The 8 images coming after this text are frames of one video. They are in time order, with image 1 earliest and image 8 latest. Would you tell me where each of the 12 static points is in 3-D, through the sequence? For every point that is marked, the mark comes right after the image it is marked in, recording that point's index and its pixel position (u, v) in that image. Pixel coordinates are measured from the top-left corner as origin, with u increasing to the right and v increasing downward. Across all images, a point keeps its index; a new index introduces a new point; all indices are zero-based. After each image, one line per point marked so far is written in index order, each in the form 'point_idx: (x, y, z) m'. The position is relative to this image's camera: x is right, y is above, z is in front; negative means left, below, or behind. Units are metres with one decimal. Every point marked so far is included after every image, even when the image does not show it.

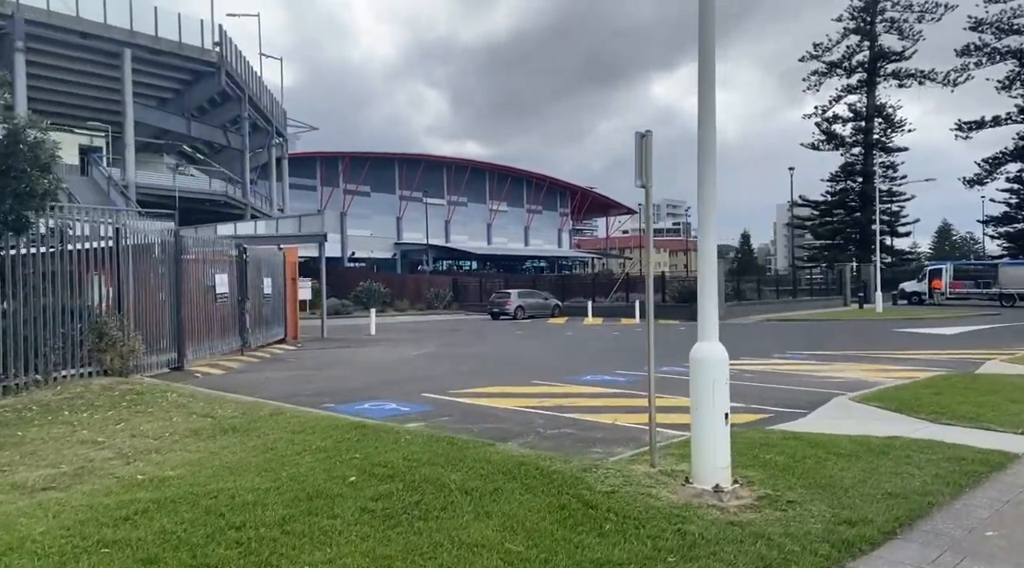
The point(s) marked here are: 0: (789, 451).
0: (+2.3, -1.4, +6.4) m
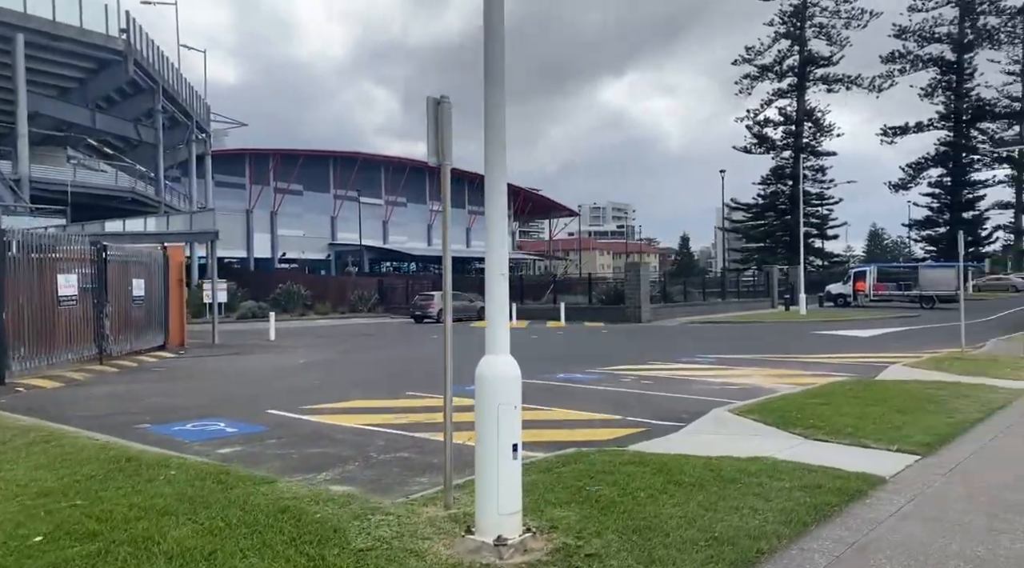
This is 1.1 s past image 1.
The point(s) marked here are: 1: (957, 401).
0: (+0.8, -1.5, +5.5) m
1: (+6.1, -1.6, +10.2) m
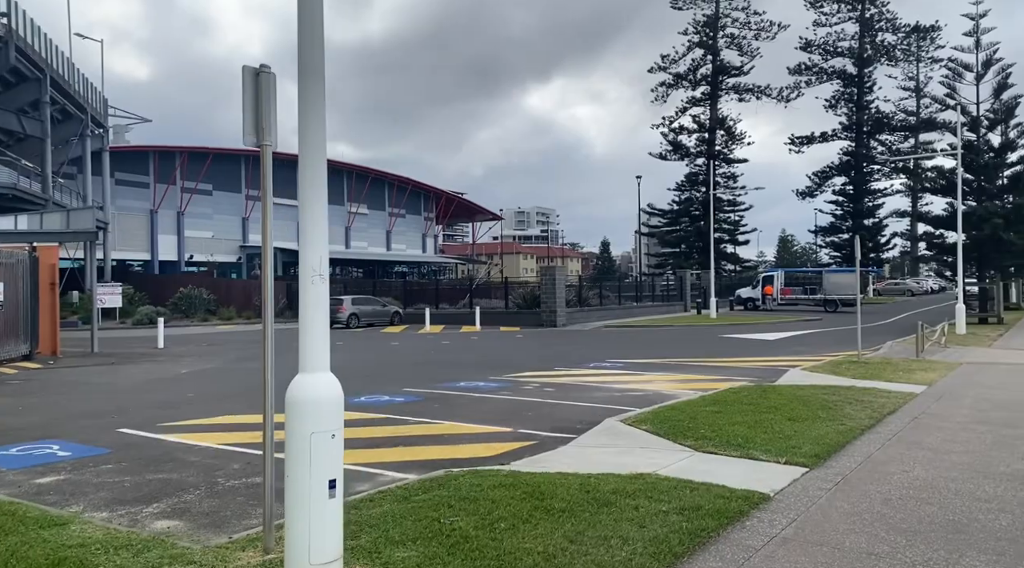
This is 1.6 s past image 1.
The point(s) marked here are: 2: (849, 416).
0: (-0.2, -1.5, +4.9) m
1: (+4.6, -1.7, +10.2) m
2: (+4.3, -1.7, +9.5) m
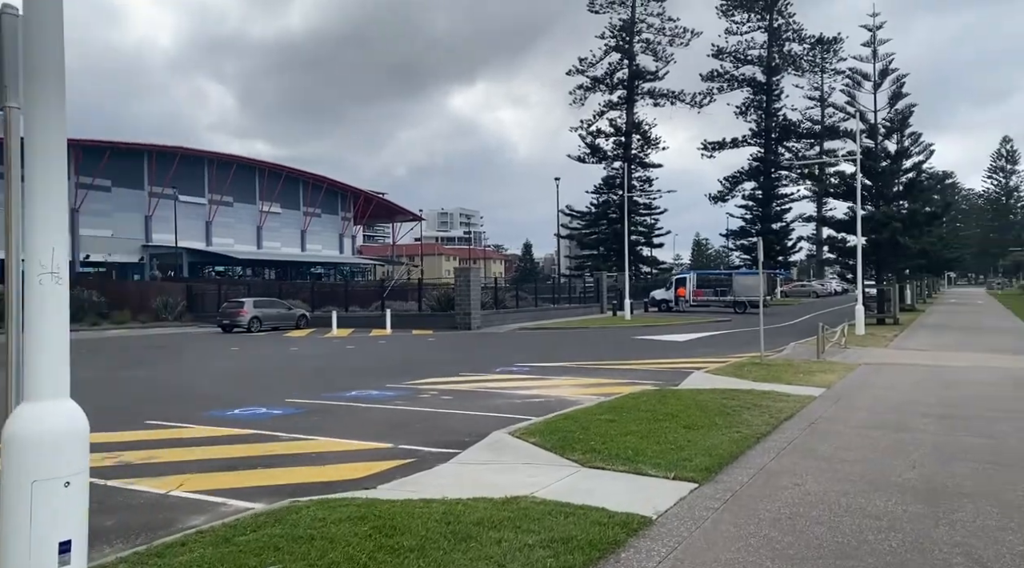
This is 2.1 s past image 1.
0: (-1.1, -1.5, +4.2) m
1: (+3.1, -1.7, +9.9) m
2: (+2.9, -1.7, +9.2) m
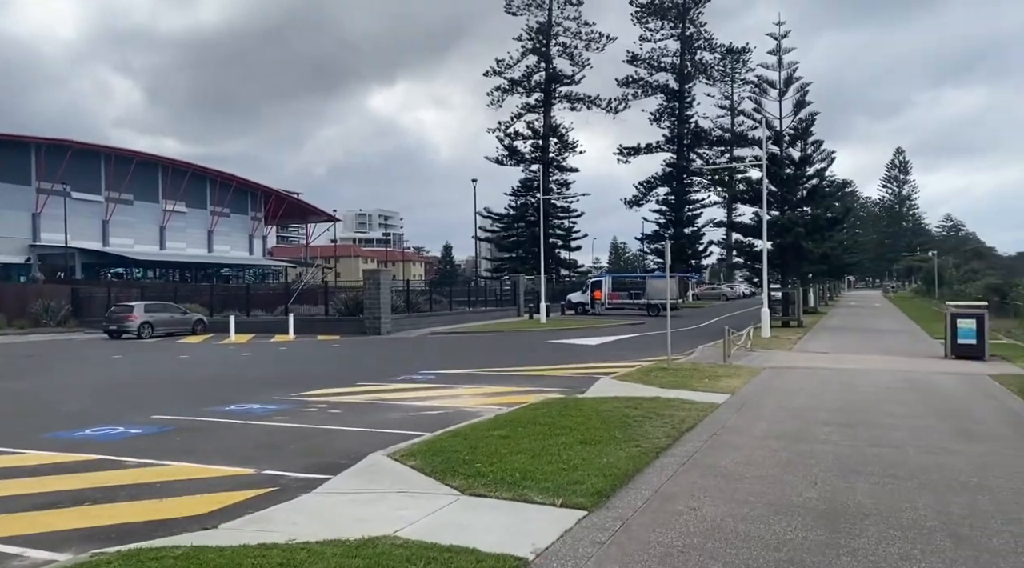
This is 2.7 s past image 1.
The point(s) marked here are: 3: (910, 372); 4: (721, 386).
0: (-1.9, -1.5, +3.3) m
1: (+1.7, -1.8, +9.4) m
2: (+1.6, -1.8, +8.7) m
3: (+9.1, -2.0, +17.0) m
4: (+3.9, -1.9, +14.1) m
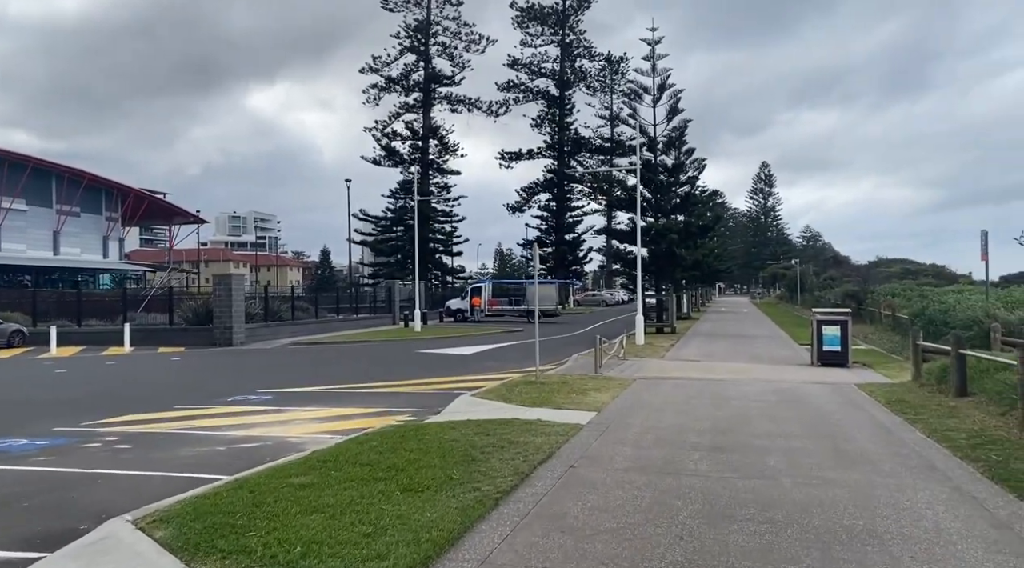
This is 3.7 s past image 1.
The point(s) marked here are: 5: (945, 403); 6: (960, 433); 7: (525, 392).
0: (-2.8, -1.6, +1.4) m
1: (-0.2, -1.8, +7.9) m
2: (-0.2, -1.8, +7.2) m
3: (+5.9, -2.2, +16.6) m
4: (+1.3, -2.0, +13.0) m
5: (+6.8, -1.9, +11.8) m
6: (+5.7, -1.9, +9.5) m
7: (+0.3, -2.0, +13.5) m
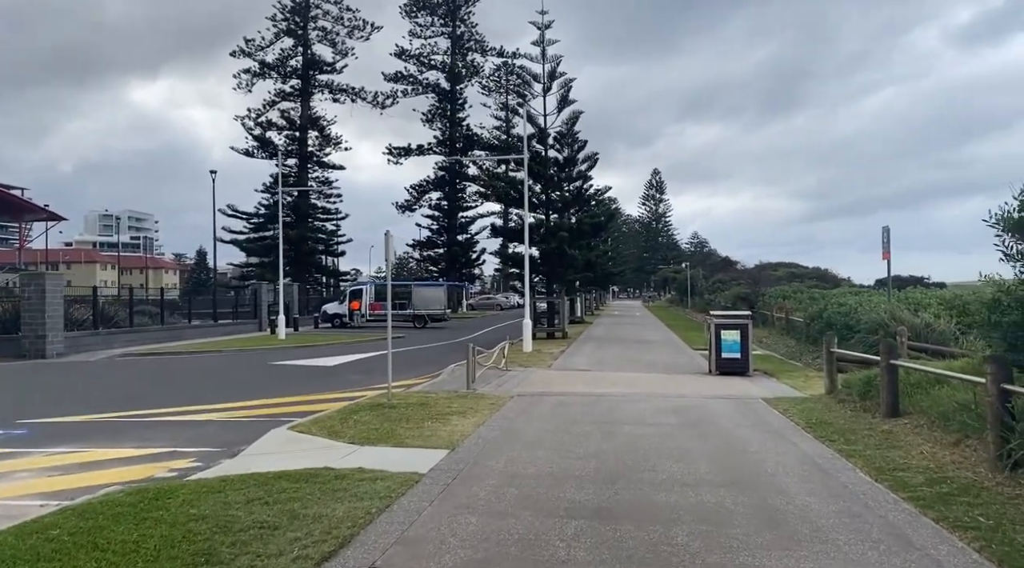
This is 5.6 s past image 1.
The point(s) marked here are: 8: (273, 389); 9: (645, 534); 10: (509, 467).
0: (-3.4, -1.4, -2.0) m
1: (-1.7, -1.8, +4.9) m
2: (-1.7, -1.8, +4.1) m
3: (+3.2, -2.1, +14.3) m
4: (-0.9, -2.0, +10.0) m
5: (+4.7, -1.9, +9.6) m
6: (+3.9, -1.8, +7.2) m
7: (-2.0, -1.9, +10.5) m
8: (-5.8, -2.5, +18.1) m
9: (+1.0, -1.9, +5.6) m
10: (0.0, -1.9, +7.8) m
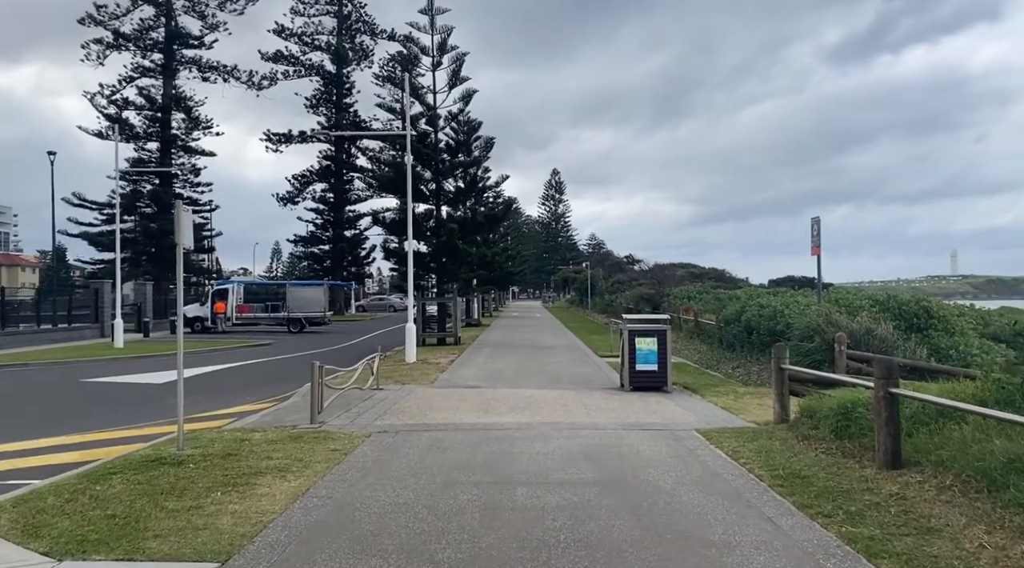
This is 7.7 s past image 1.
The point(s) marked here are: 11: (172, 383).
0: (-3.2, -1.4, -6.0) m
1: (-2.5, -1.7, +1.1) m
2: (-2.3, -1.7, +0.3) m
3: (+1.1, -2.1, +11.1) m
4: (-2.4, -1.9, +6.3) m
5: (+3.3, -1.8, +6.6) m
6: (+2.8, -1.8, +4.2) m
7: (-3.5, -1.9, +6.6) m
8: (-8.2, -2.4, +13.6) m
9: (+0.1, -1.8, +2.2) m
10: (-1.2, -1.9, +4.2) m
11: (-8.2, -2.4, +18.0) m
